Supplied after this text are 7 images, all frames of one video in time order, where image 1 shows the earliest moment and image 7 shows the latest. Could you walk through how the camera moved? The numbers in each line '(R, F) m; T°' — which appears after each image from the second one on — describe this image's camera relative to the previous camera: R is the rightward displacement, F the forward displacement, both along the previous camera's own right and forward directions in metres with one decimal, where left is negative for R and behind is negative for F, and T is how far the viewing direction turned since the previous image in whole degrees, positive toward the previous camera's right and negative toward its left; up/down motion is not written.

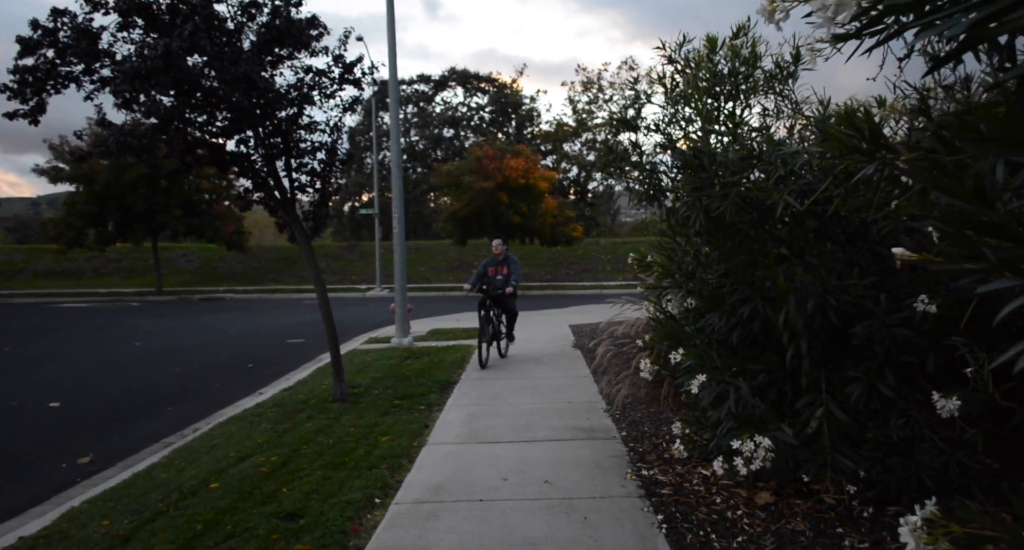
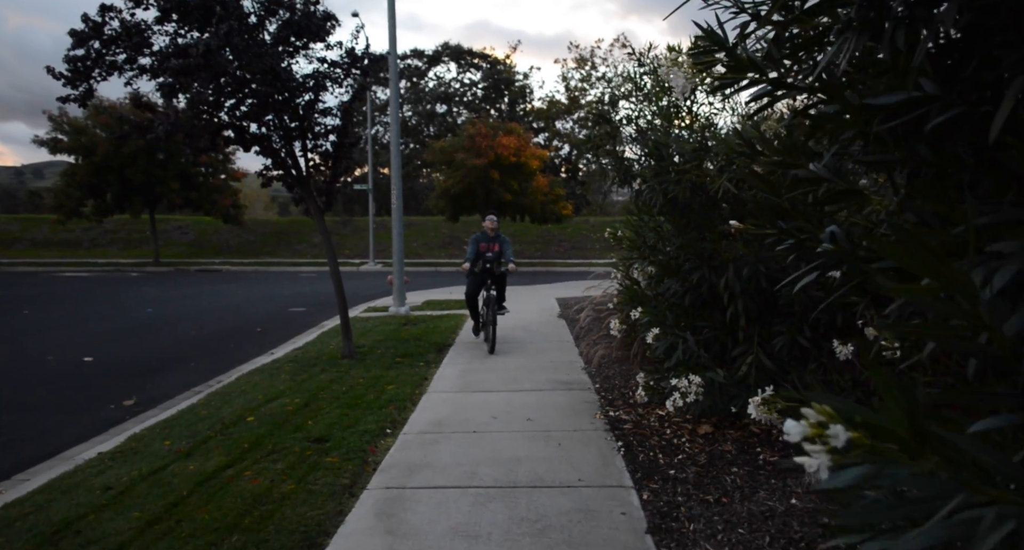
(0.0, -0.9) m; +1°
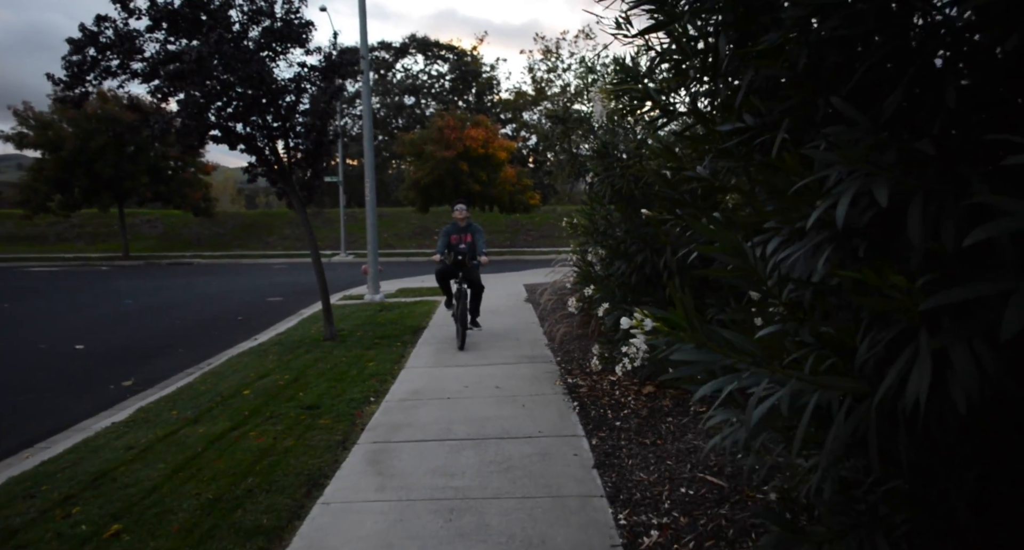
(0.0, -0.8) m; +3°
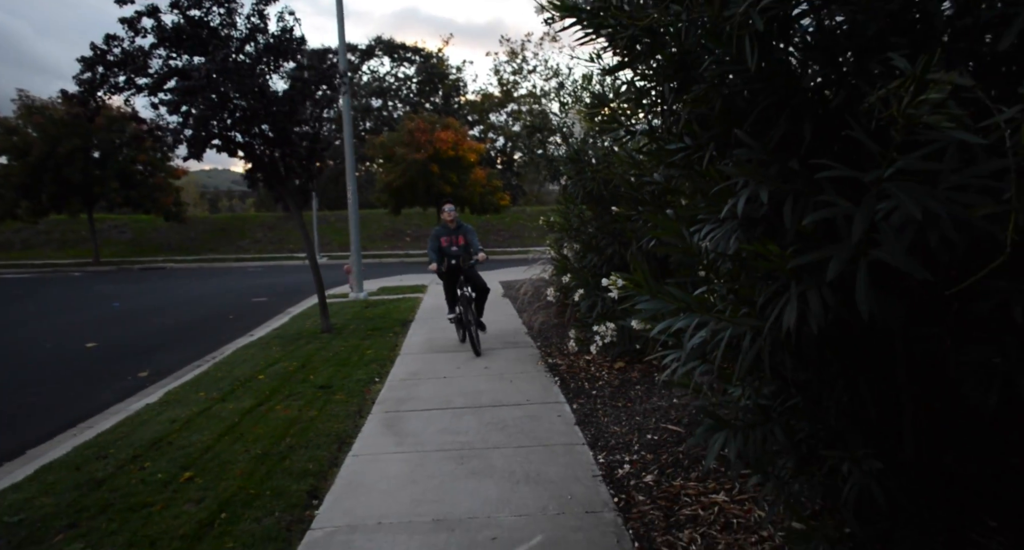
(-0.2, -0.9) m; +3°
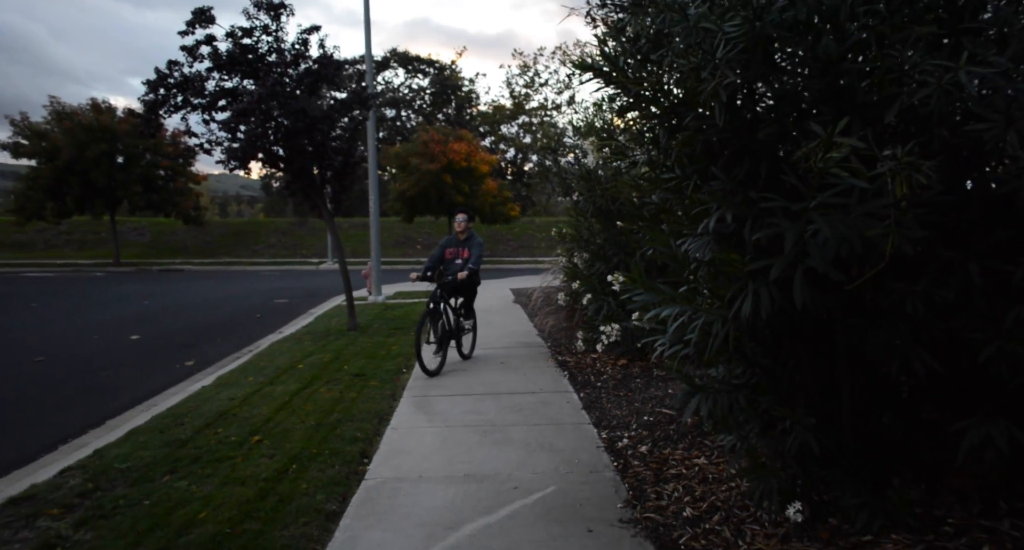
(-0.1, -0.9) m; 0°
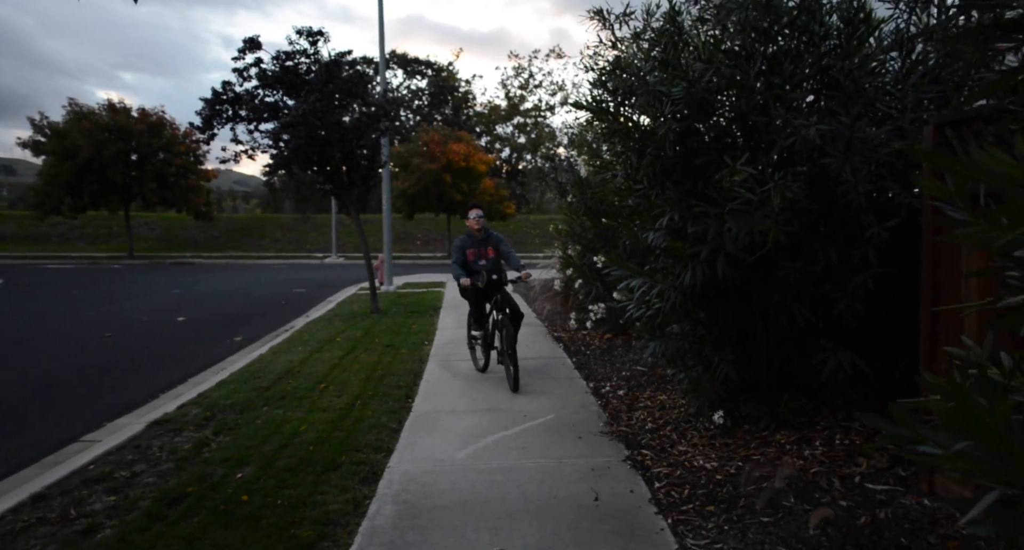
(-0.2, -1.6) m; +1°
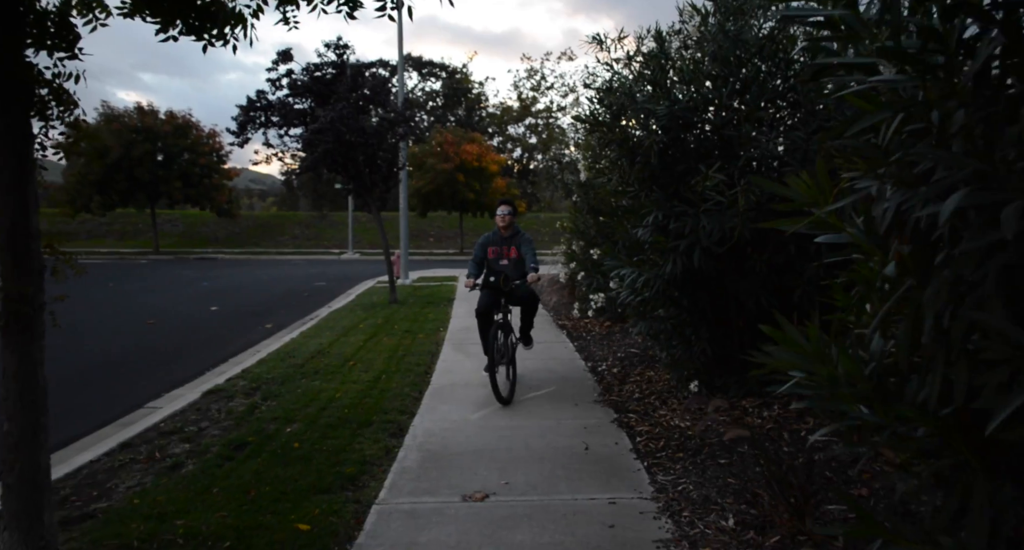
(+0.1, -0.8) m; -1°
